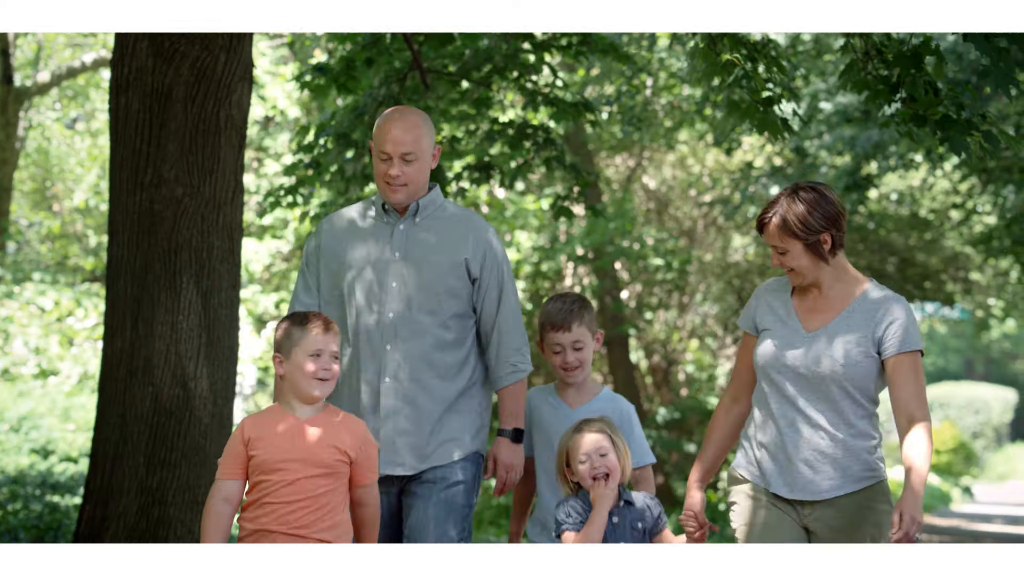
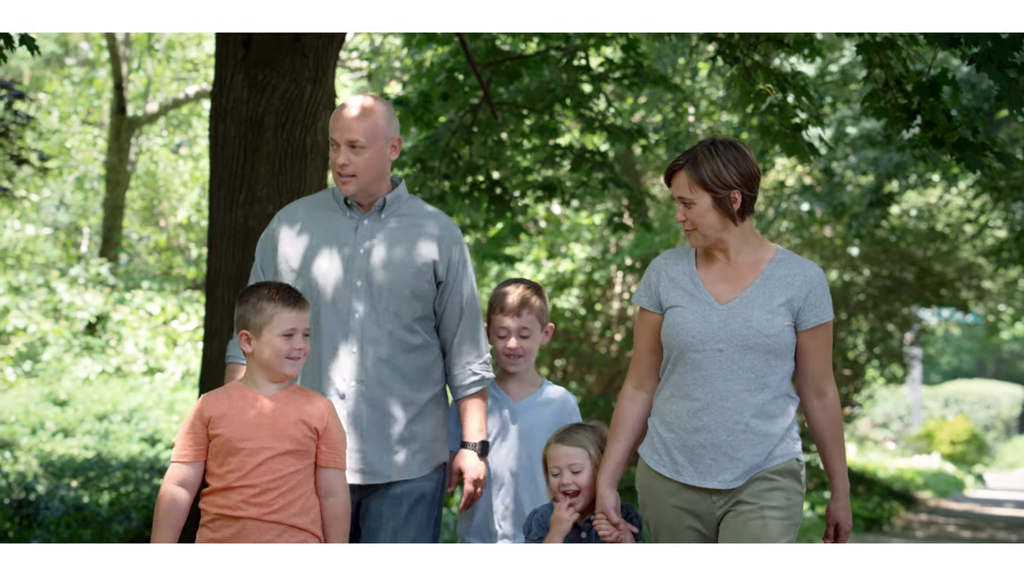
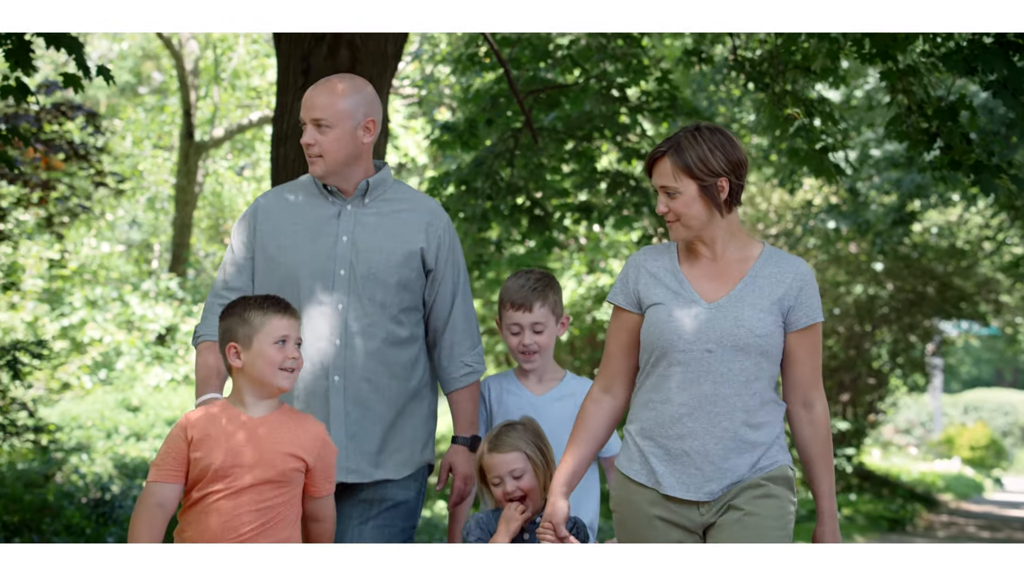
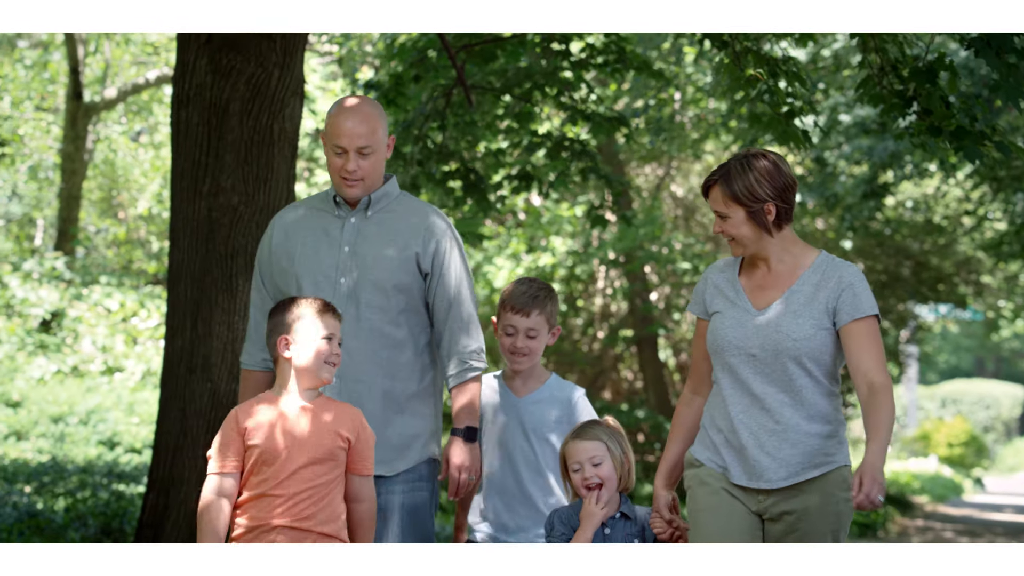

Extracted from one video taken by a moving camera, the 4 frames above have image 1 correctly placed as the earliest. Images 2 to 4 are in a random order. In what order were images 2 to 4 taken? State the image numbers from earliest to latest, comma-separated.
4, 2, 3
